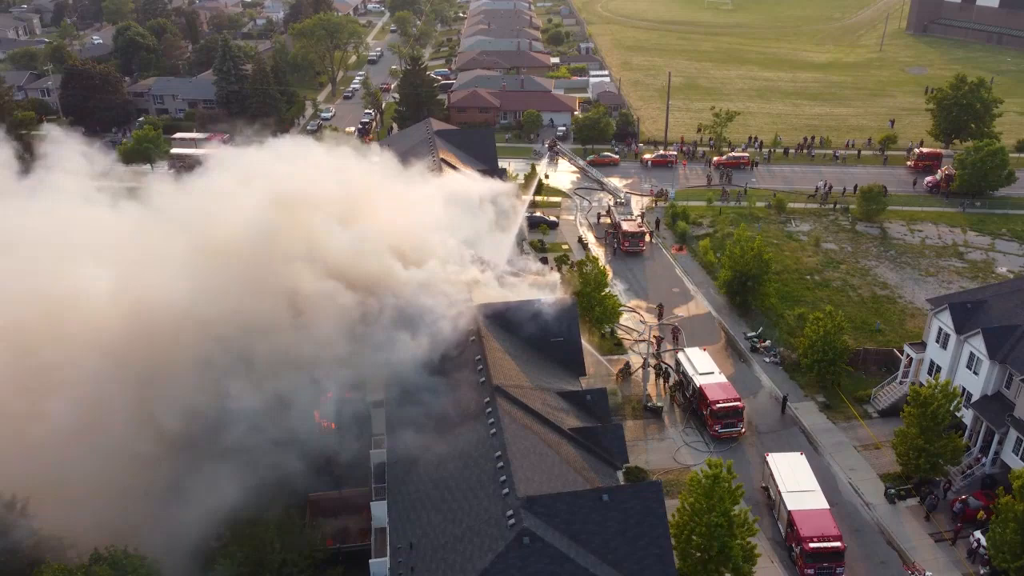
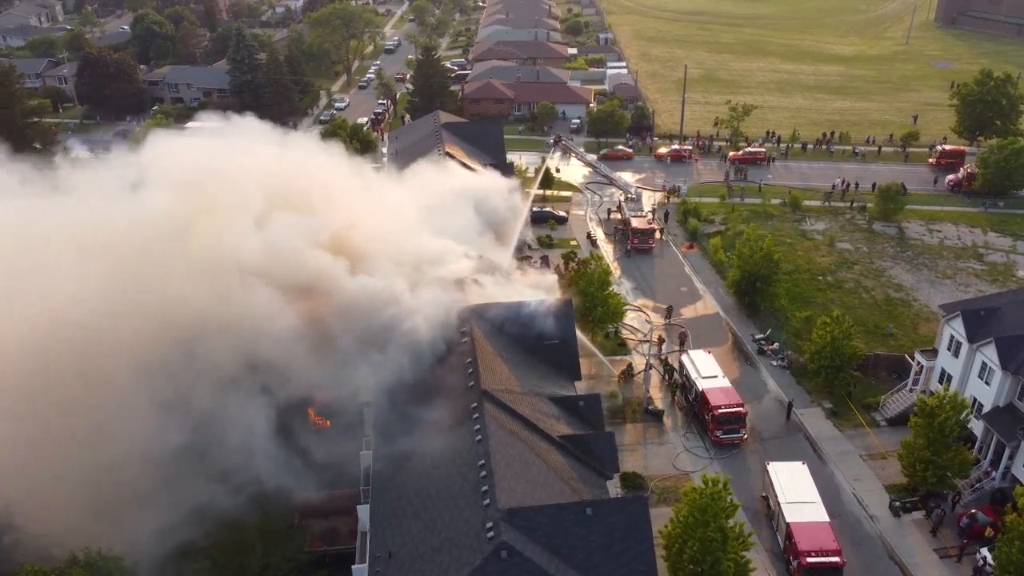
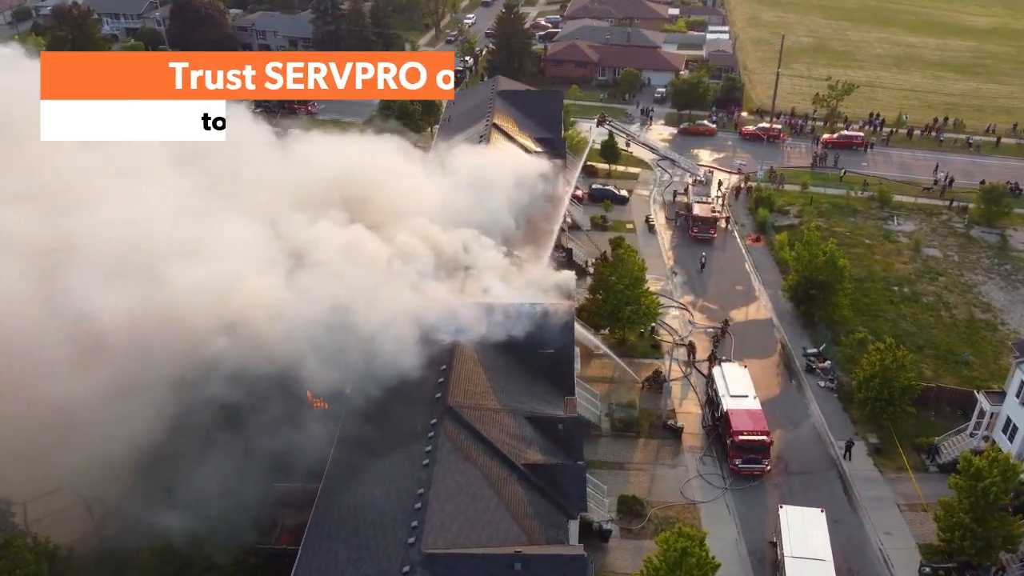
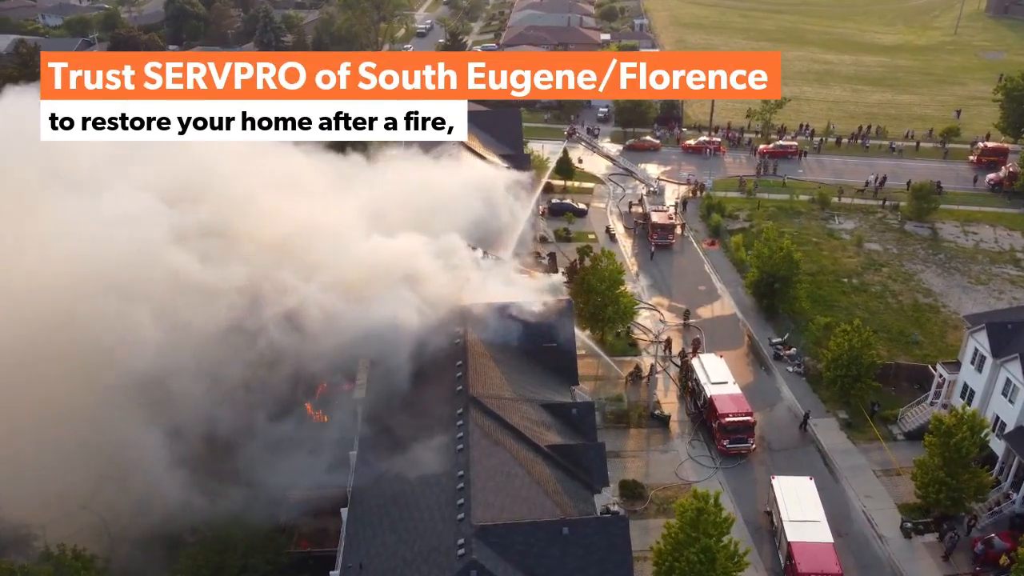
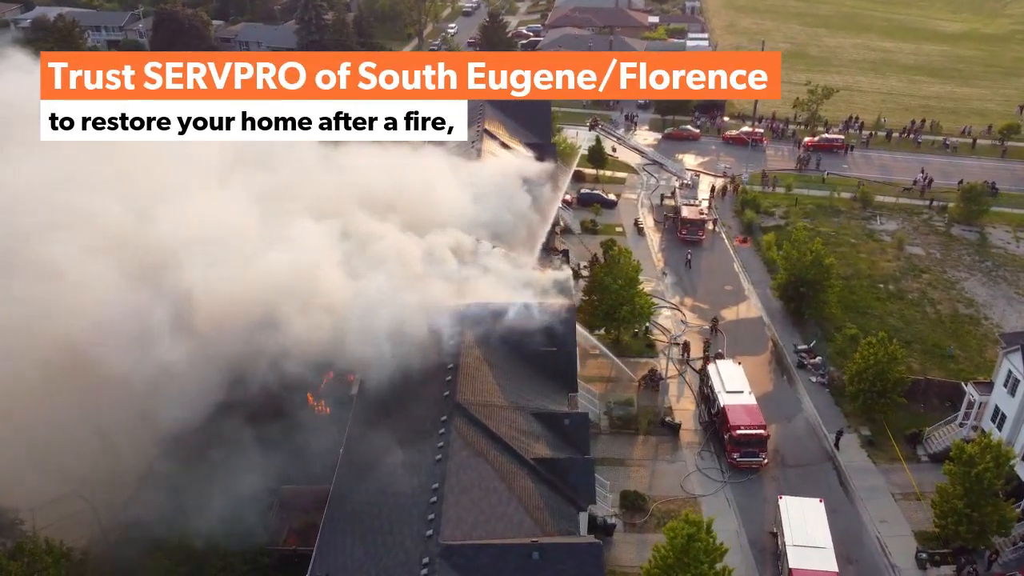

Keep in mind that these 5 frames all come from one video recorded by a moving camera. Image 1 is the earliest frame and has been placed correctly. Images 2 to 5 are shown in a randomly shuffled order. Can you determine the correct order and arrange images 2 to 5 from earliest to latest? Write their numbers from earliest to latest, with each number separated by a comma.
2, 4, 5, 3
